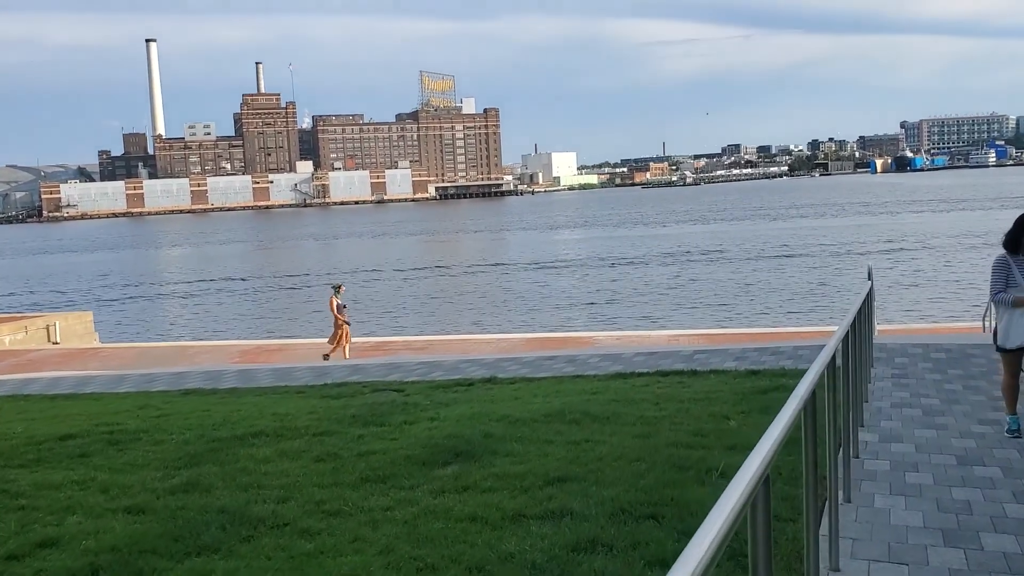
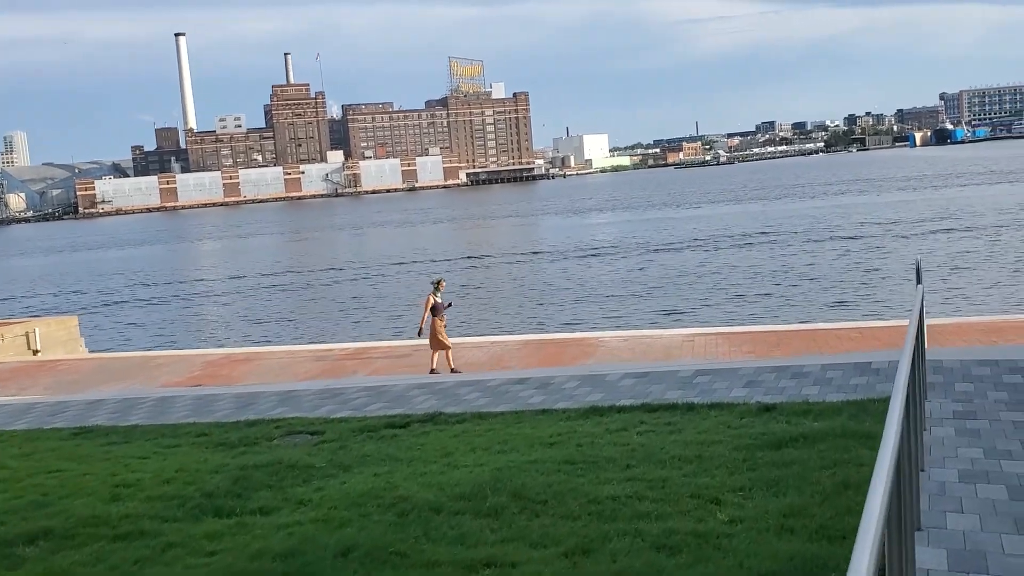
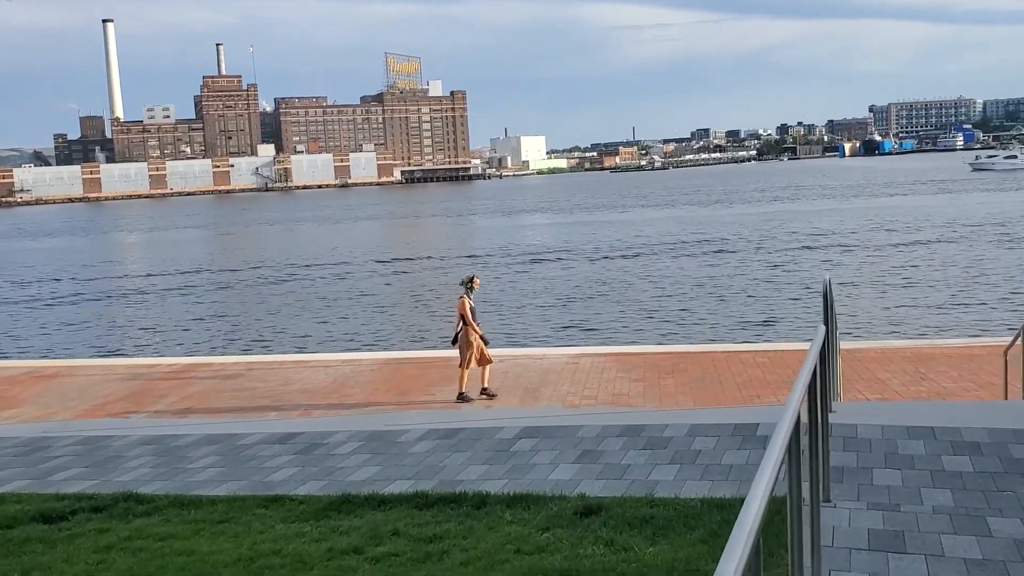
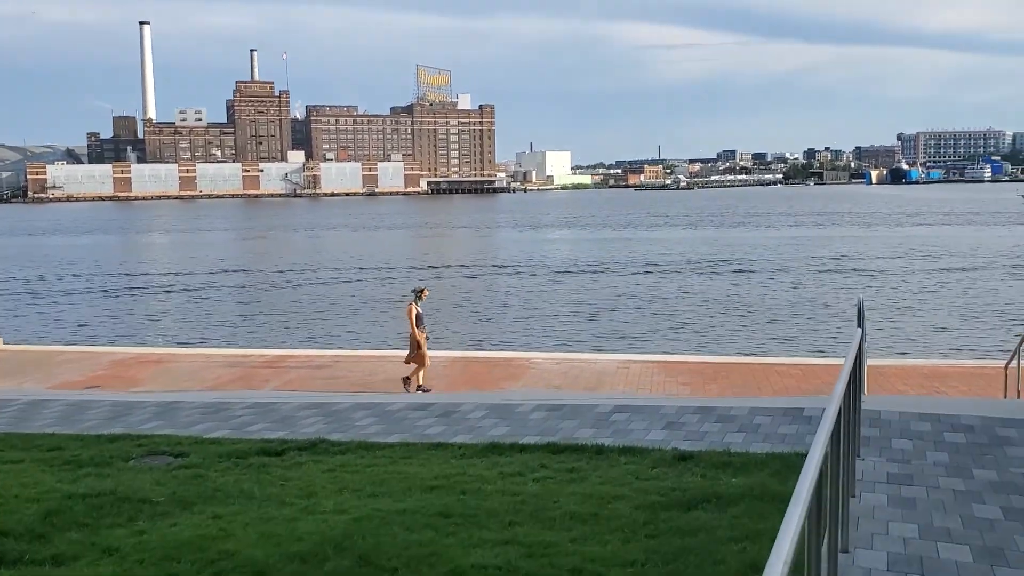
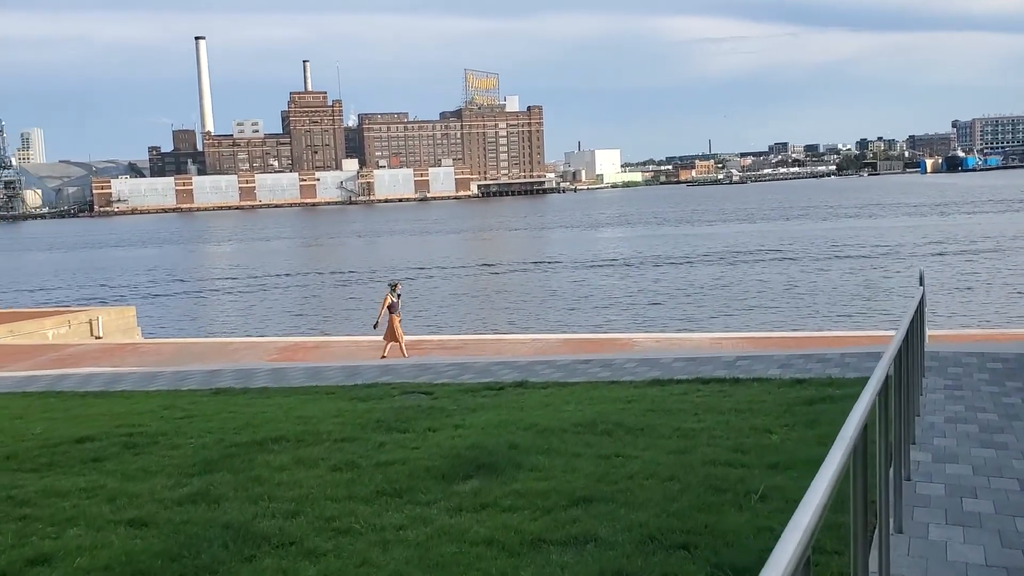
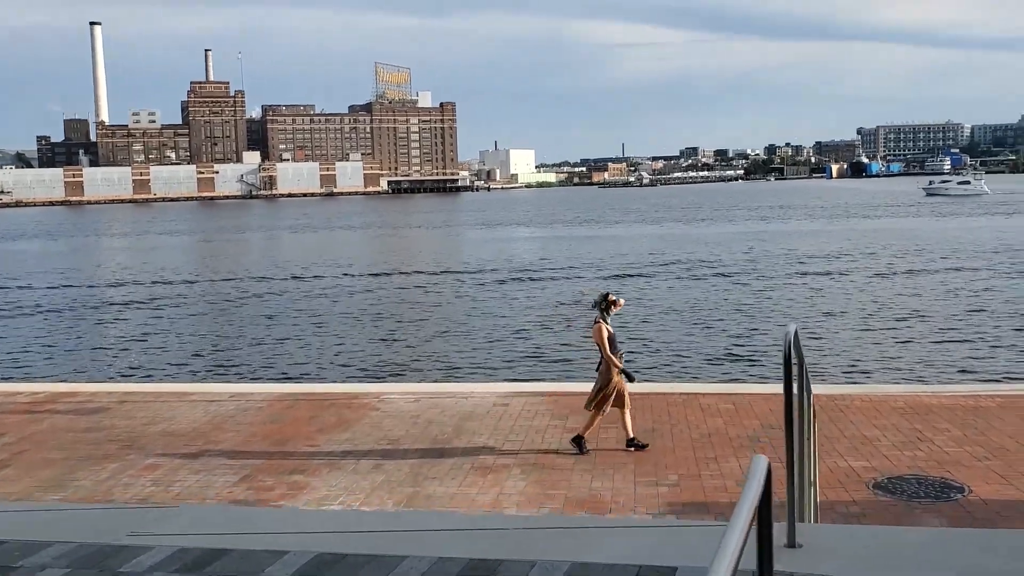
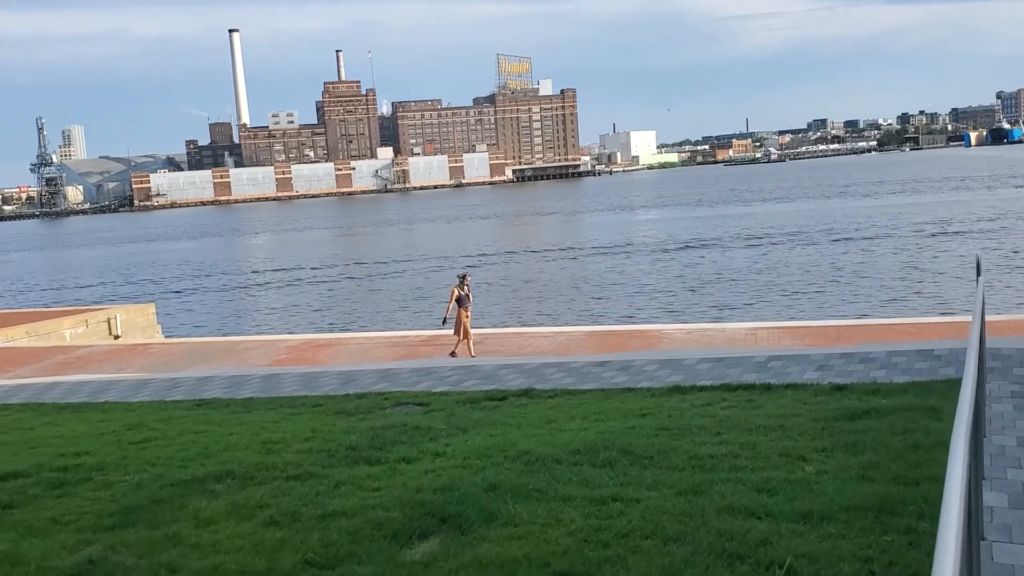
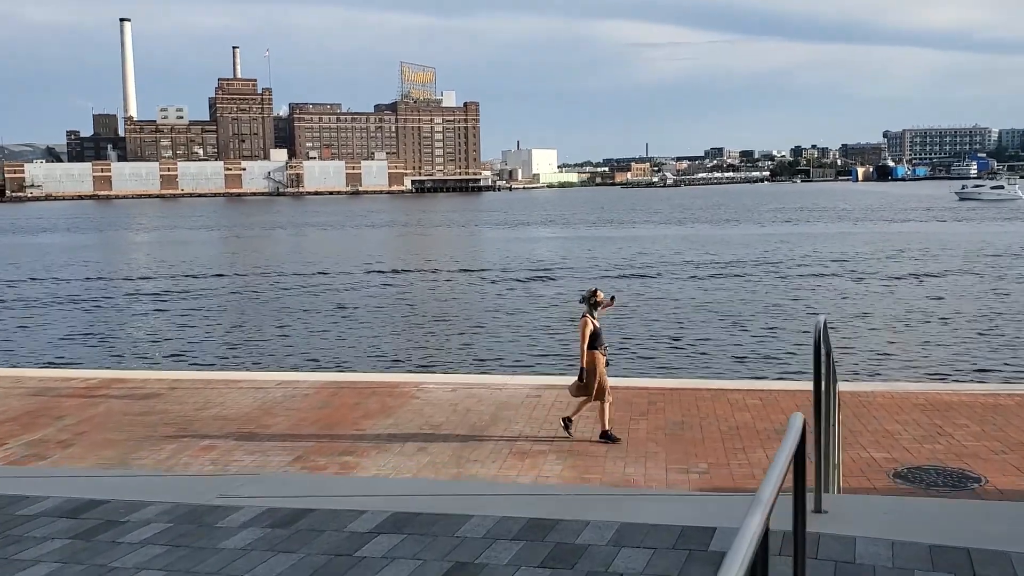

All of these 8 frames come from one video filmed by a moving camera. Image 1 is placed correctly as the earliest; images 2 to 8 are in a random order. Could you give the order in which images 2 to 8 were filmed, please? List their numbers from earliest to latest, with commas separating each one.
5, 7, 2, 4, 3, 8, 6
